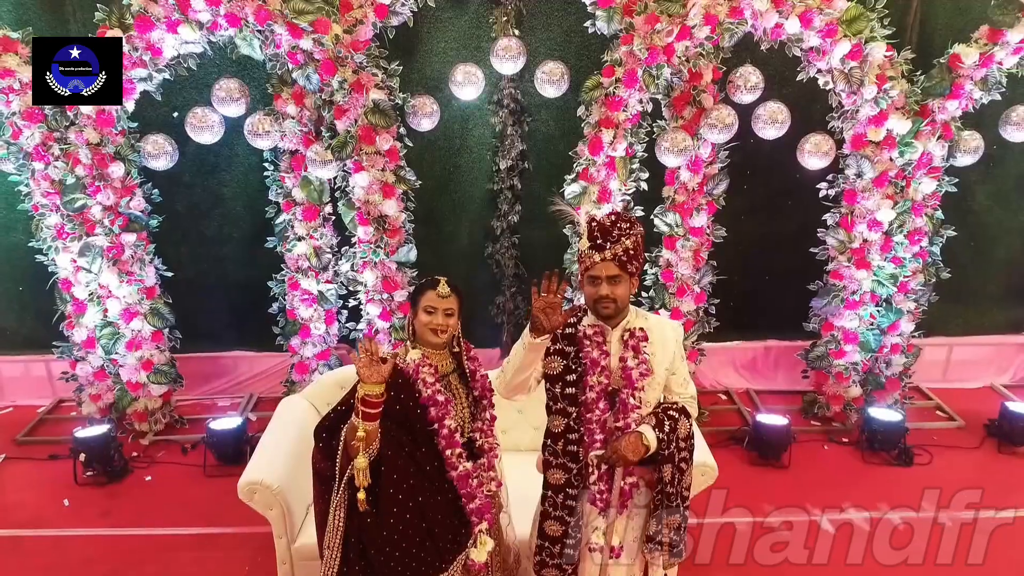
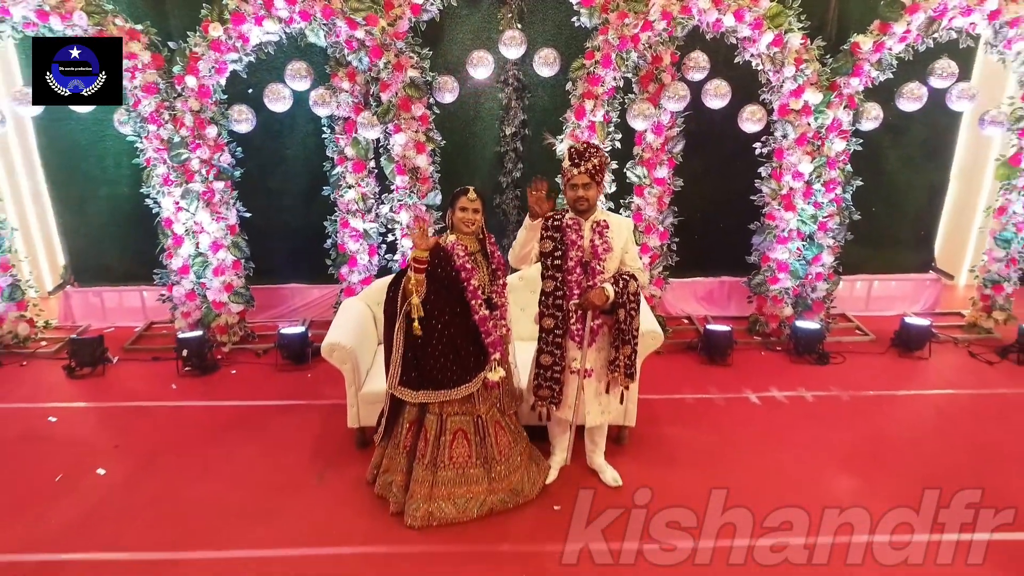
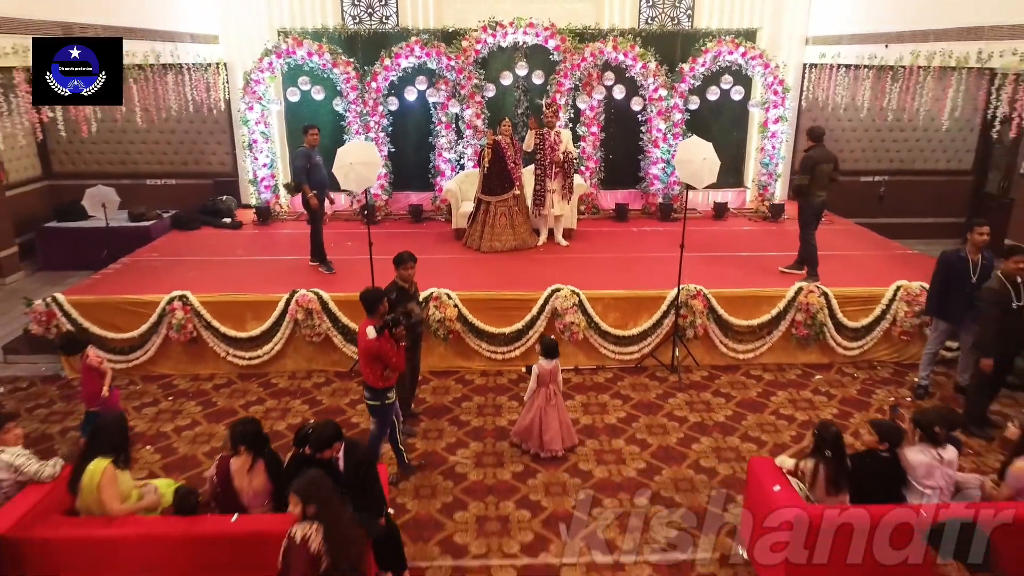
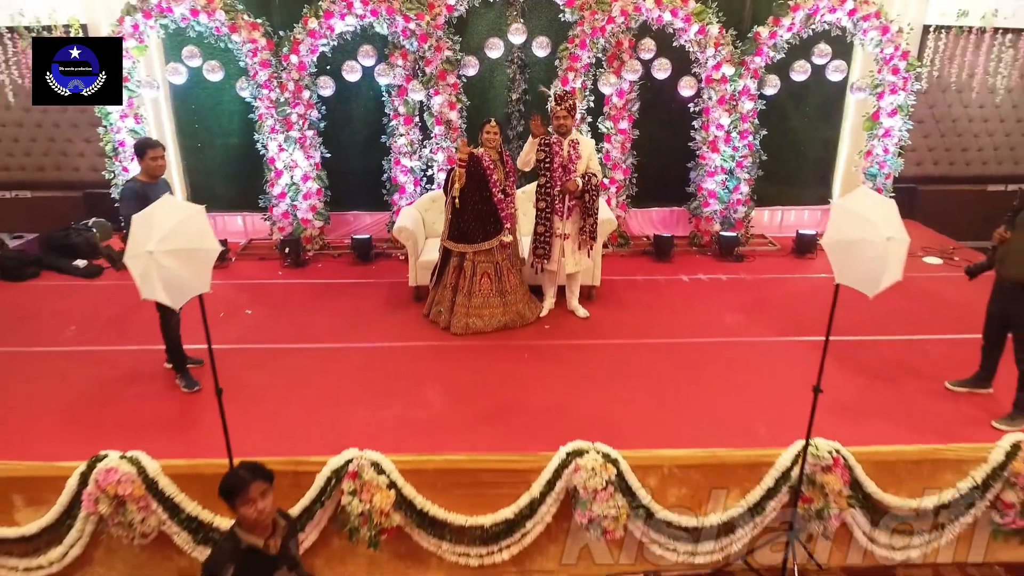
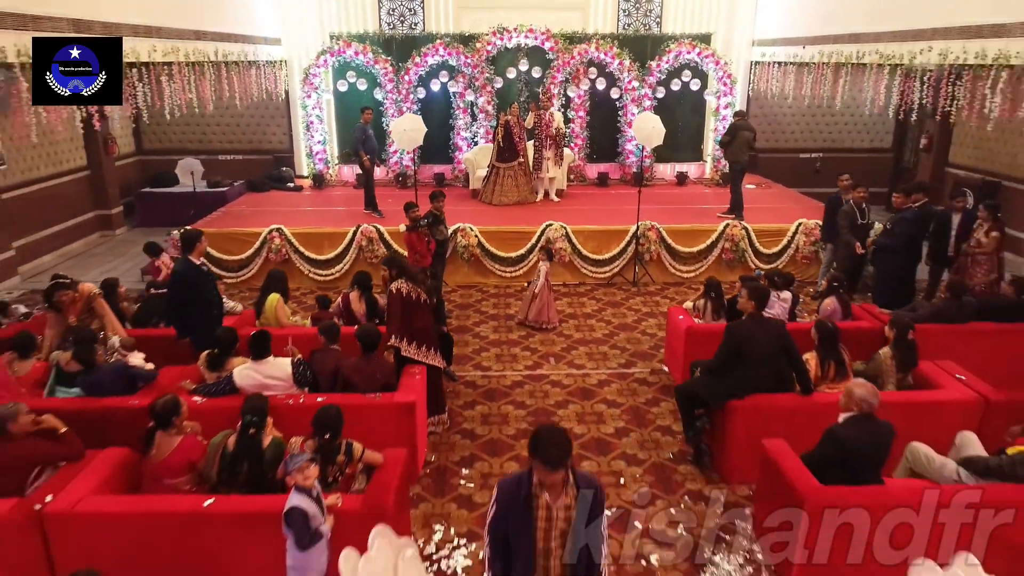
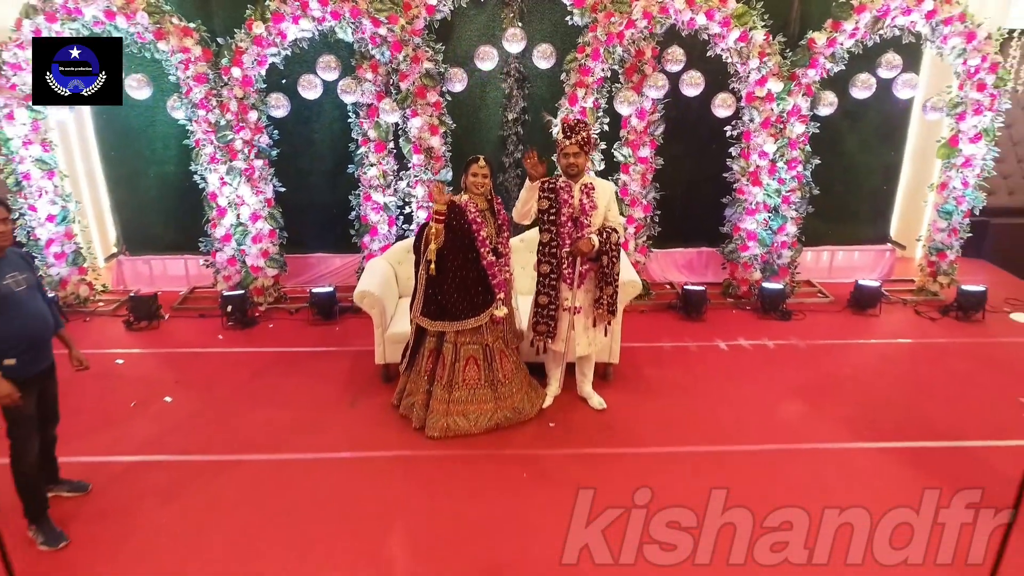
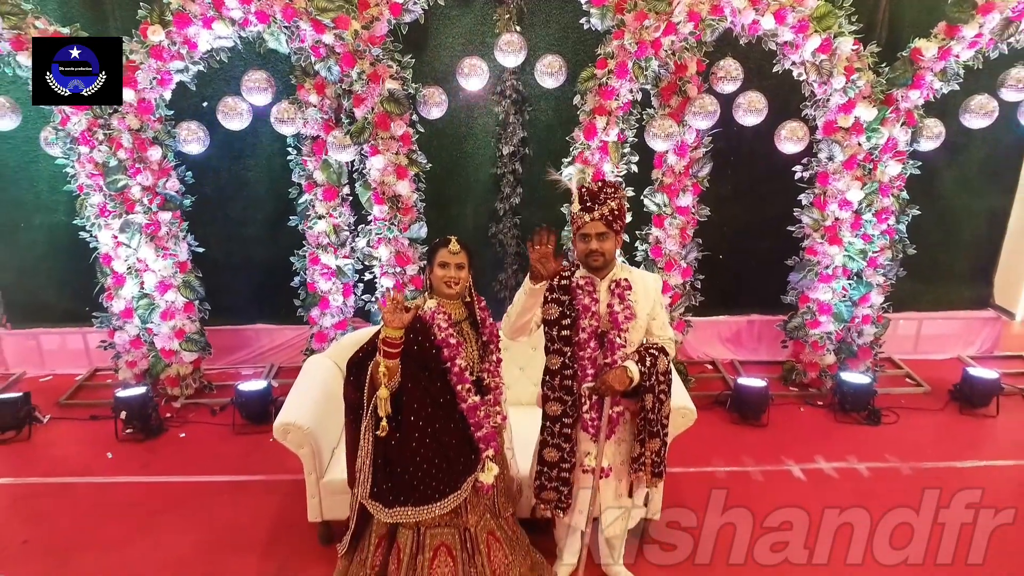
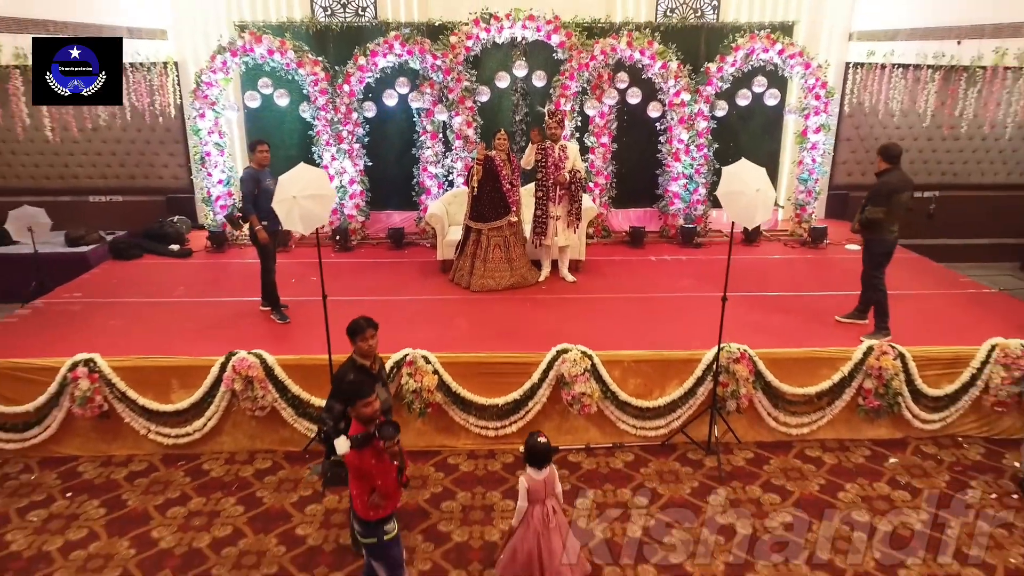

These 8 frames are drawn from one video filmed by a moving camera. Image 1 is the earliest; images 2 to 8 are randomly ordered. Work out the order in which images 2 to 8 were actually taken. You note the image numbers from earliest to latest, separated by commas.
7, 2, 6, 4, 8, 3, 5
